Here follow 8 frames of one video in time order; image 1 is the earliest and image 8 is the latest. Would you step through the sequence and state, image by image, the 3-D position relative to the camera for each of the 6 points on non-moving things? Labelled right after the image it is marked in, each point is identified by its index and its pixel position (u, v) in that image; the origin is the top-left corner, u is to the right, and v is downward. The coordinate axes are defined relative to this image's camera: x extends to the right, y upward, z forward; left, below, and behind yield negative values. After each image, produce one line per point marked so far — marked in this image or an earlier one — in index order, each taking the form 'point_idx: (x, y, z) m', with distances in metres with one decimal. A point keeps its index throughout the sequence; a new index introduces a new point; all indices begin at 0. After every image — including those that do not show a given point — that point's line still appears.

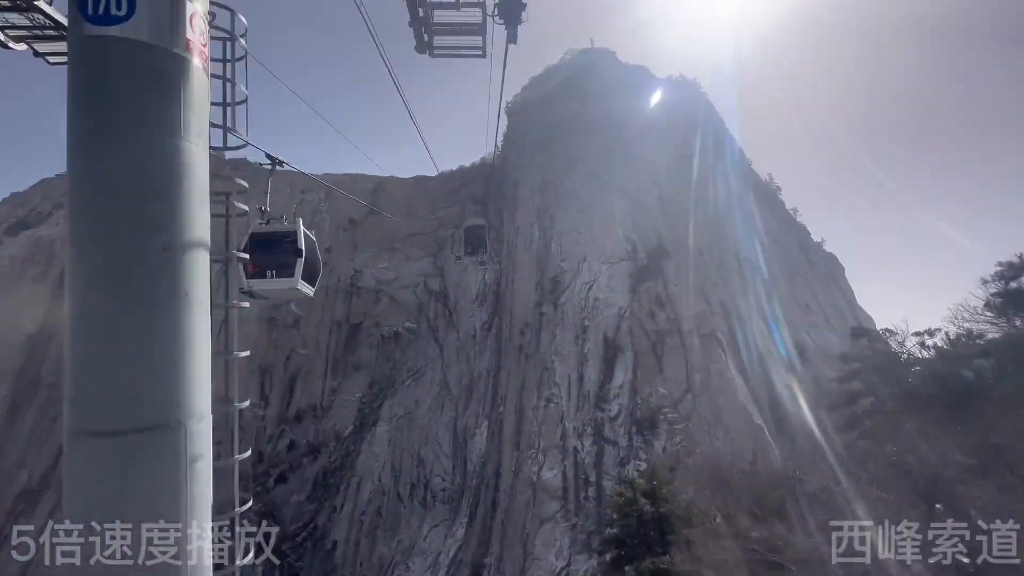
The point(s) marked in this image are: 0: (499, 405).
0: (-0.4, -4.2, +16.8) m
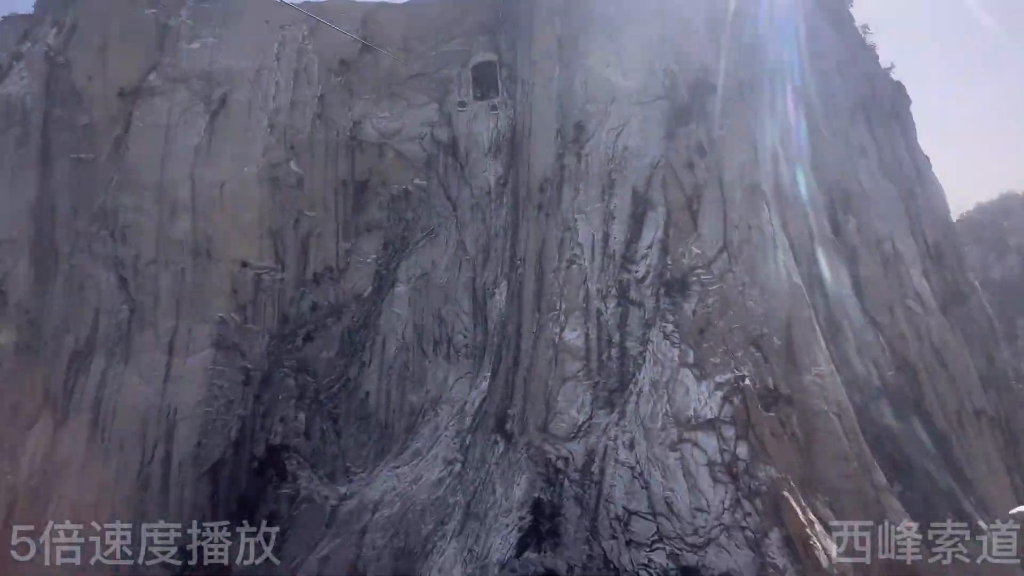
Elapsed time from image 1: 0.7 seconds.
0: (+0.2, +0.8, +16.0) m
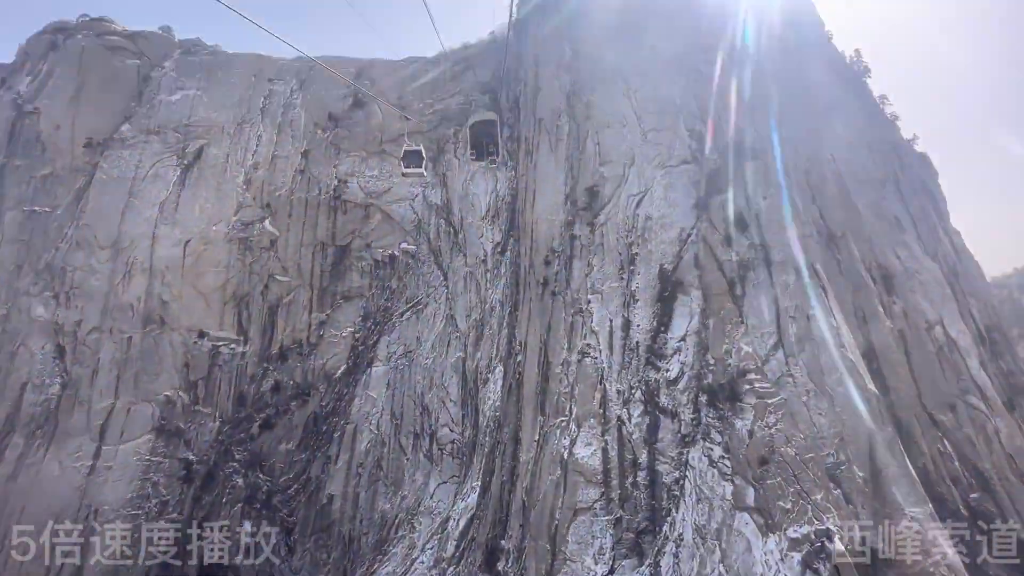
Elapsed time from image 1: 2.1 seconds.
0: (+0.2, -1.8, +13.3) m
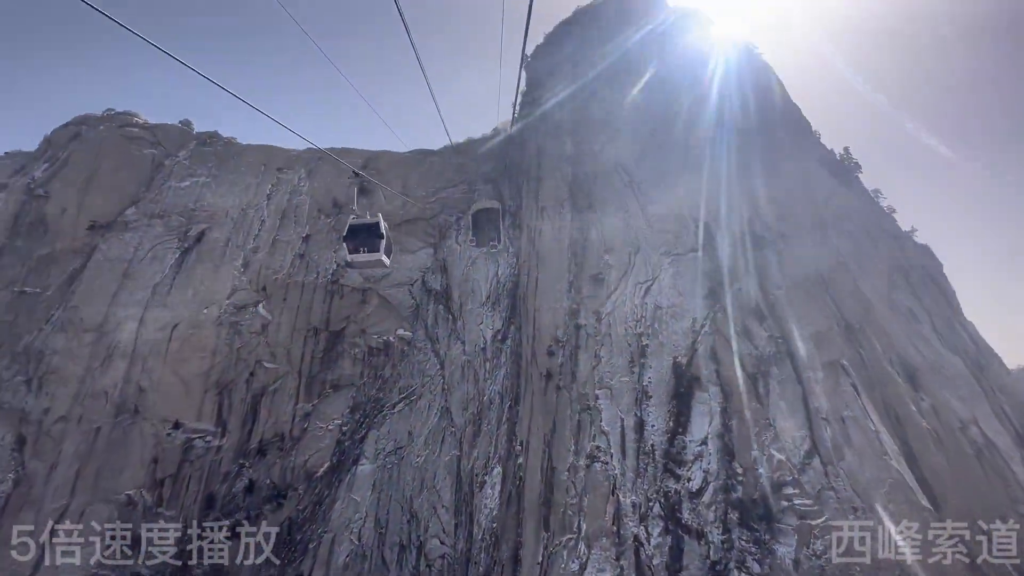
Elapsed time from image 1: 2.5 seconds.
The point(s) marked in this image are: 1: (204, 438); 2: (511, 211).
0: (+0.2, -4.2, +12.0) m
1: (-11.5, -5.6, +17.6) m
2: (-0.1, +3.2, +19.7) m
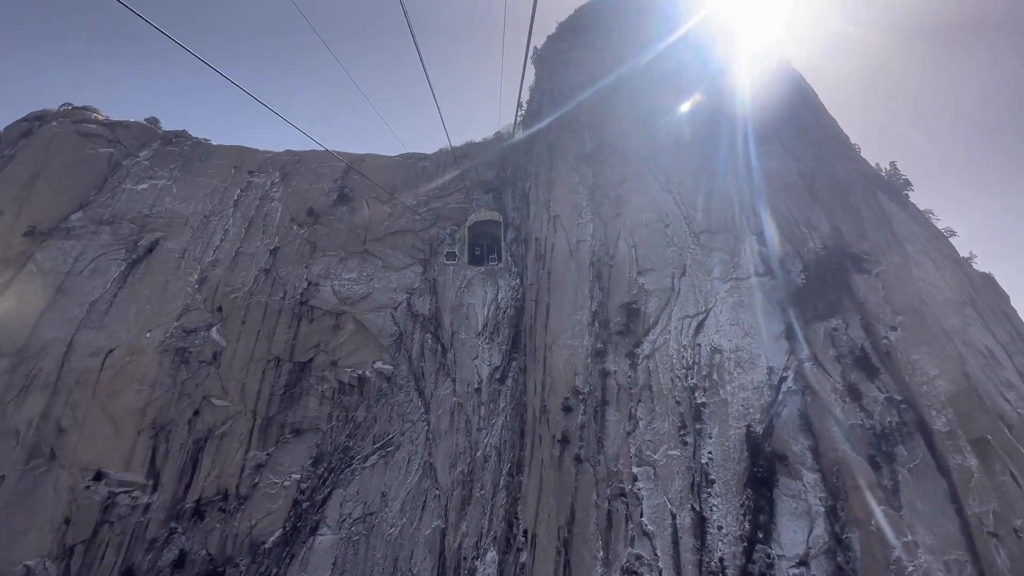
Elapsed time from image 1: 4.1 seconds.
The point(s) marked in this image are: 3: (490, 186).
0: (+0.2, -4.8, +8.8) m
1: (-11.5, -6.2, +14.2) m
2: (+0.1, +2.3, +16.7) m
3: (-0.8, +4.1, +18.4) m
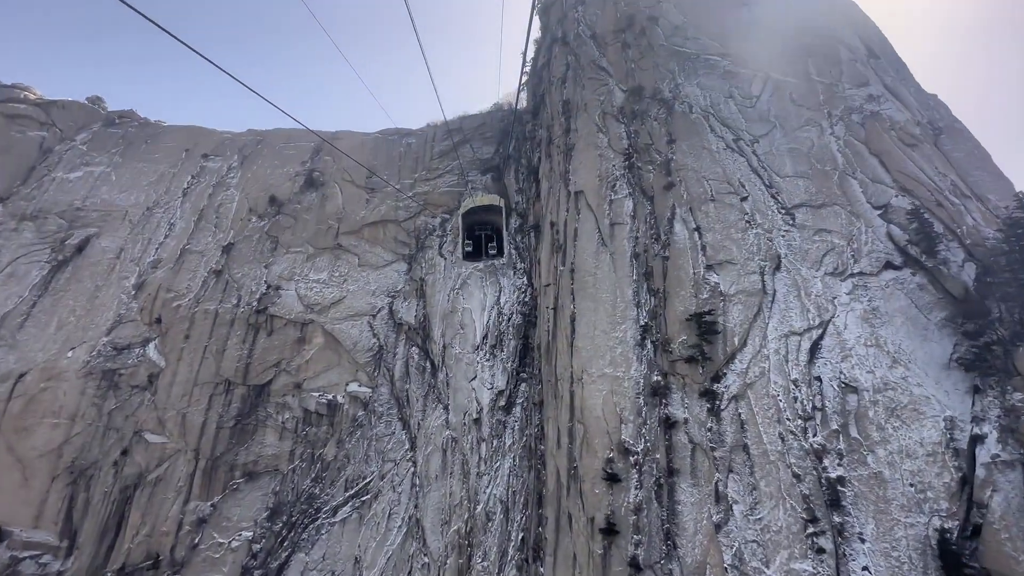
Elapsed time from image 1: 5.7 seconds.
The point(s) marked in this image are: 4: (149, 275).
0: (+0.4, -4.9, +5.7) m
1: (-11.3, -6.4, +11.2) m
2: (+0.2, +2.3, +13.6) m
3: (-0.8, +4.1, +15.3) m
4: (-11.2, +0.4, +14.4) m
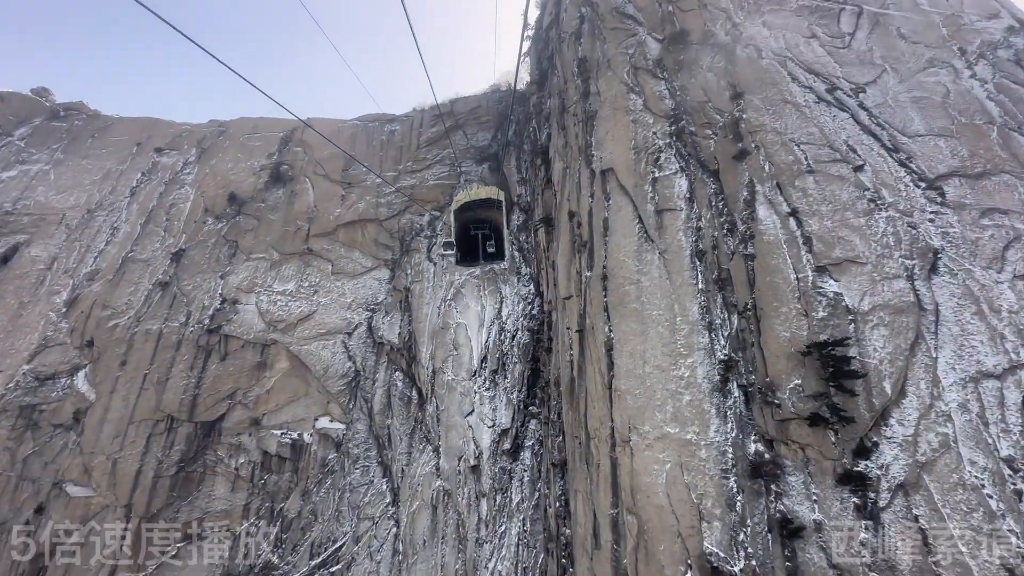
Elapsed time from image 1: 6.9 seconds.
0: (+0.6, -5.0, +3.4) m
1: (-11.1, -6.8, +8.9) m
2: (+0.2, +2.0, +11.4) m
3: (-0.7, +3.8, +13.1) m
4: (-11.1, 0.0, +12.1) m
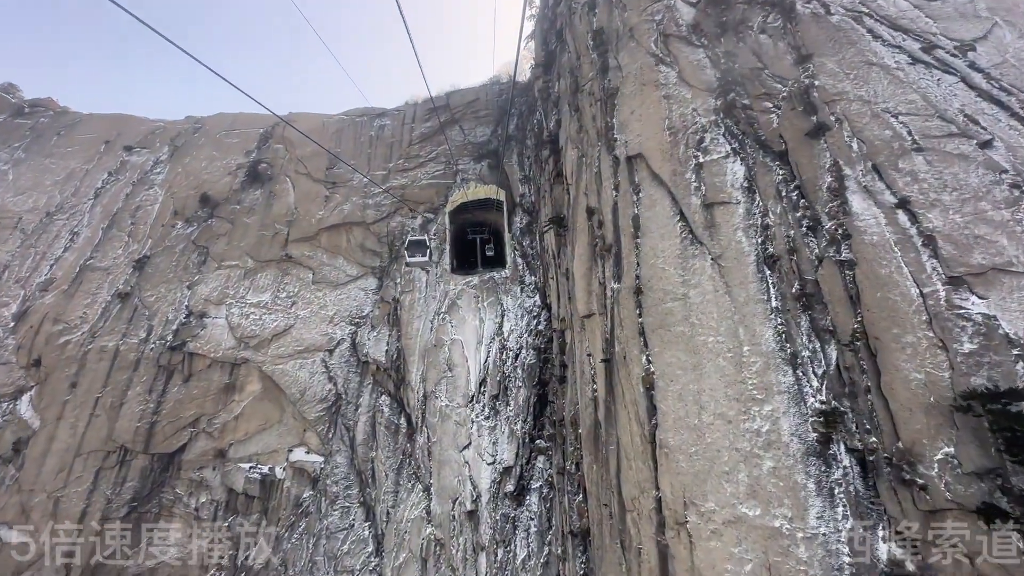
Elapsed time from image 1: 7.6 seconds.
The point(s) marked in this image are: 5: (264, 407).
0: (+0.6, -5.1, +2.1) m
1: (-11.0, -7.1, +7.5) m
2: (+0.3, +1.8, +10.1) m
3: (-0.7, +3.5, +11.8) m
4: (-11.0, -0.3, +10.9) m
5: (-4.9, -2.3, +9.3) m
